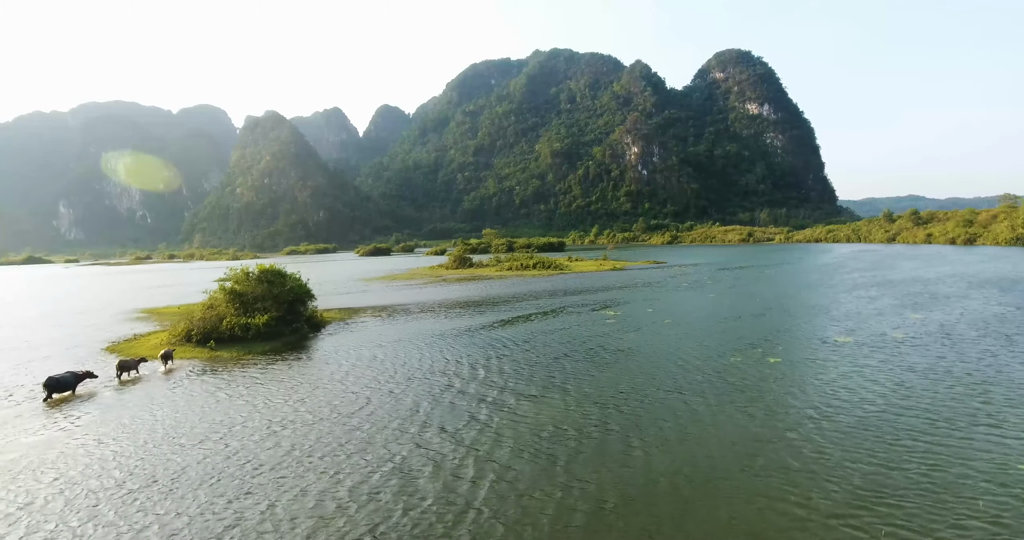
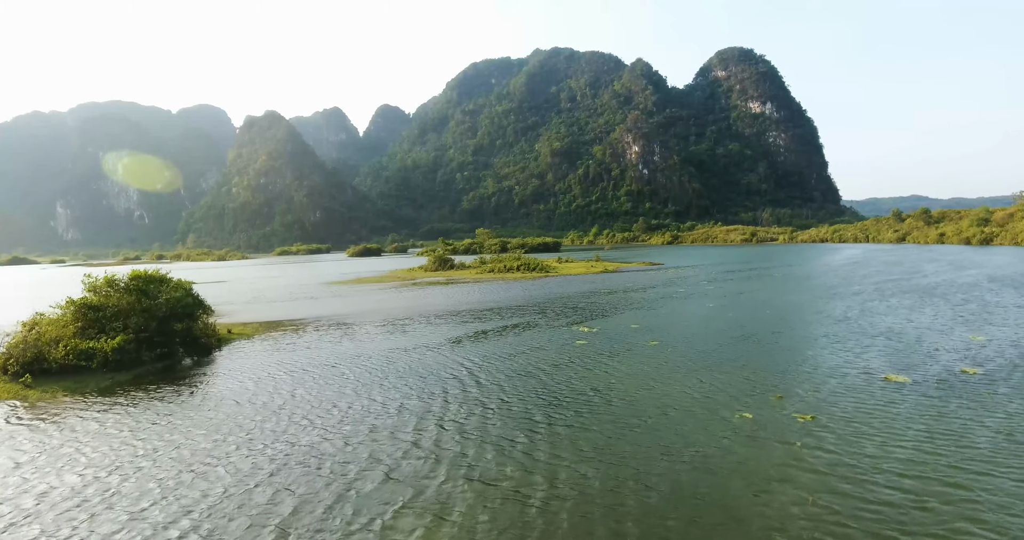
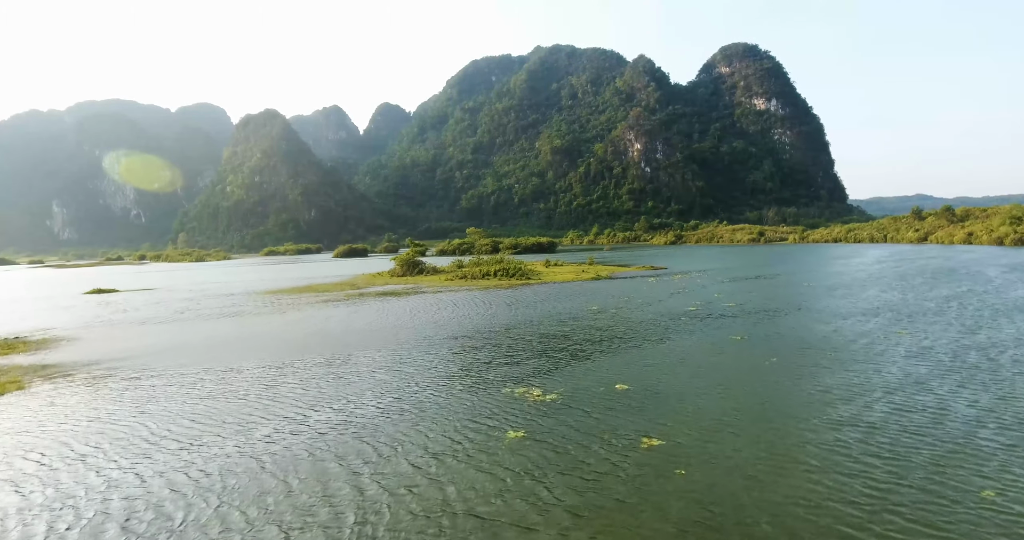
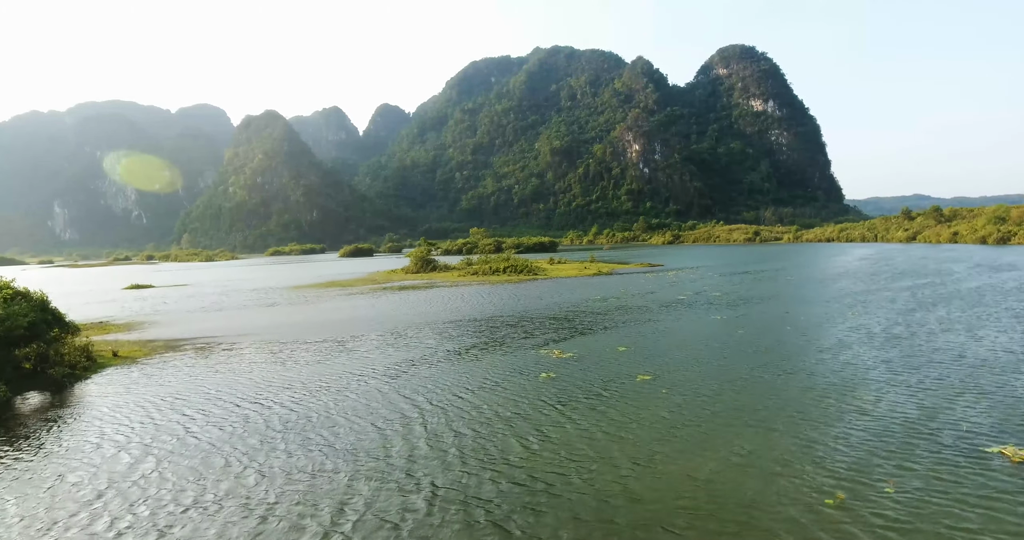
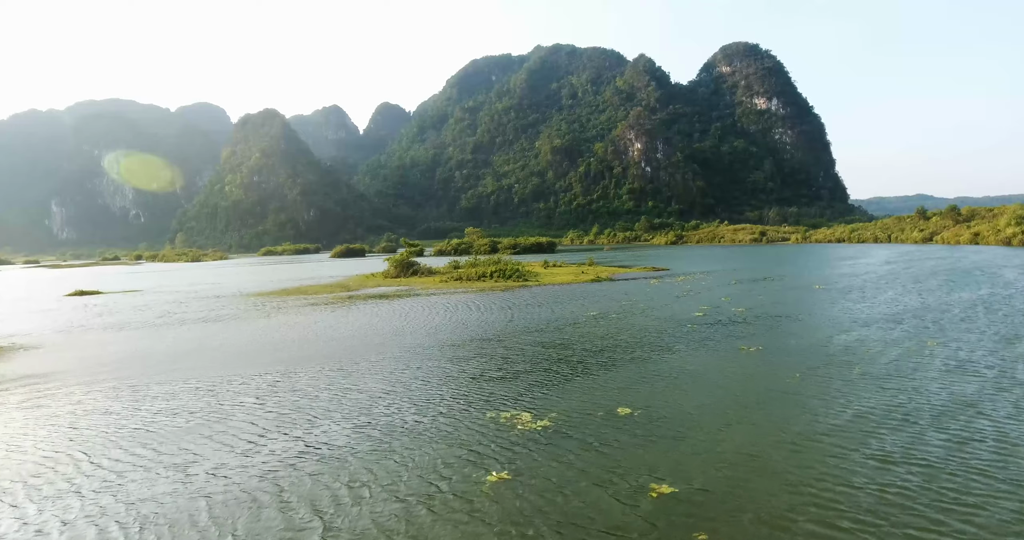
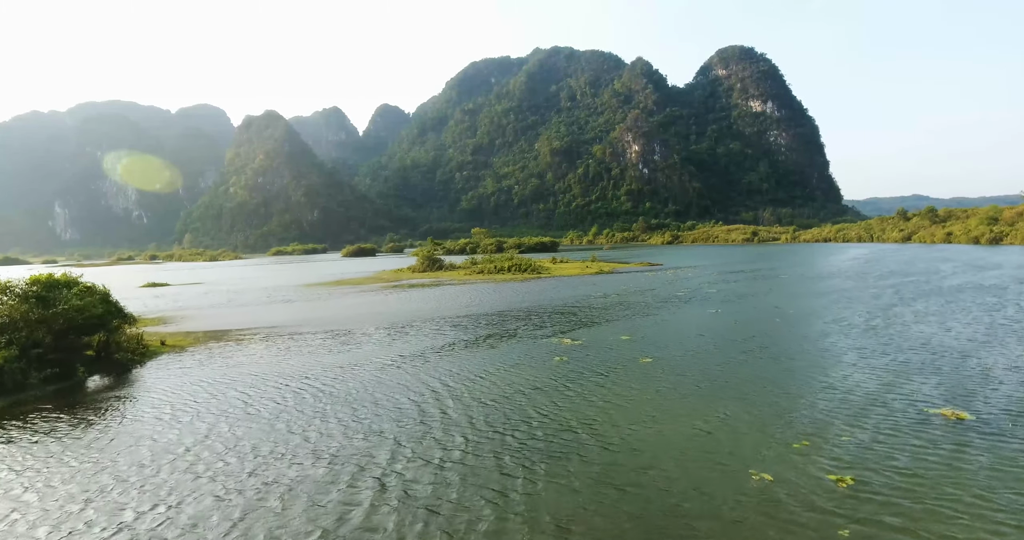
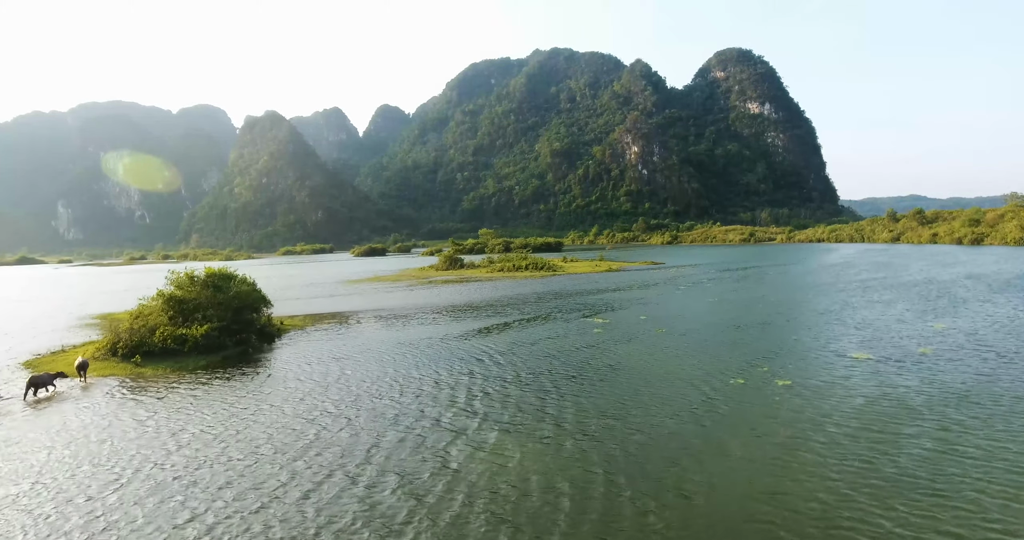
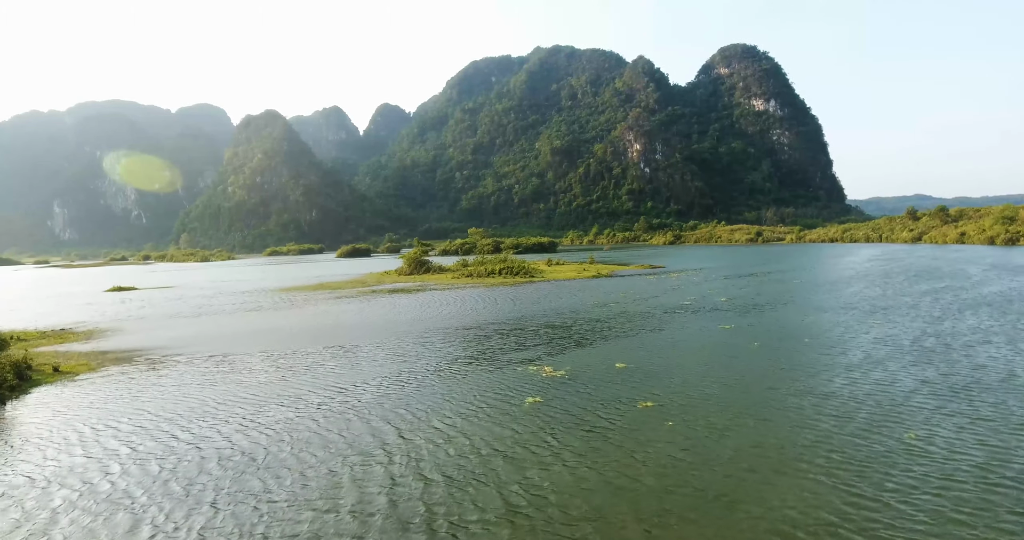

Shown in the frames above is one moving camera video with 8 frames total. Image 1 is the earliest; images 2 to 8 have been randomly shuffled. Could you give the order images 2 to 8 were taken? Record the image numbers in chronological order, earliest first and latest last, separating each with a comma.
7, 2, 6, 4, 8, 3, 5
